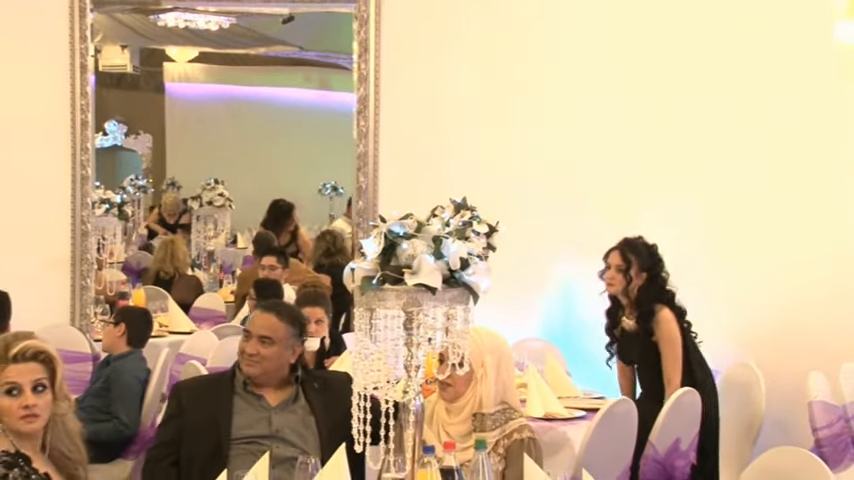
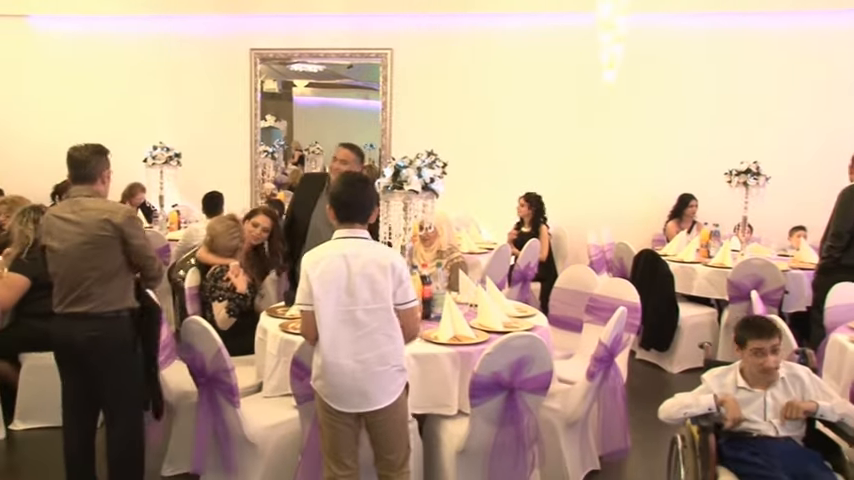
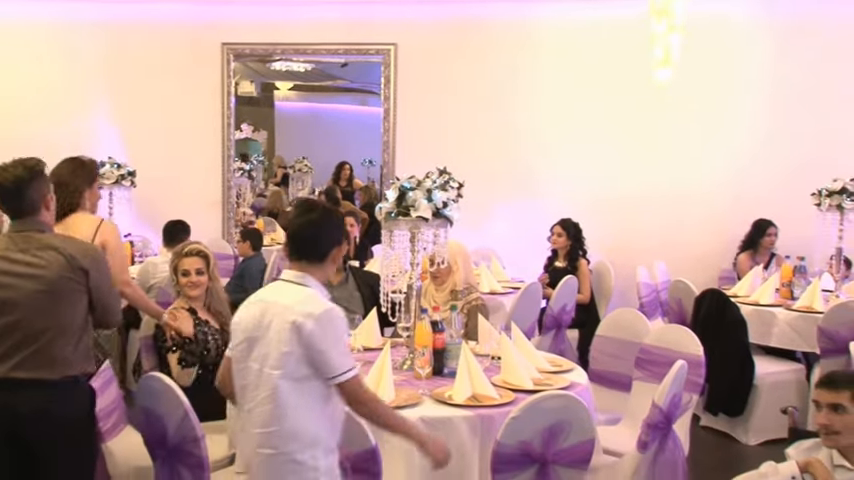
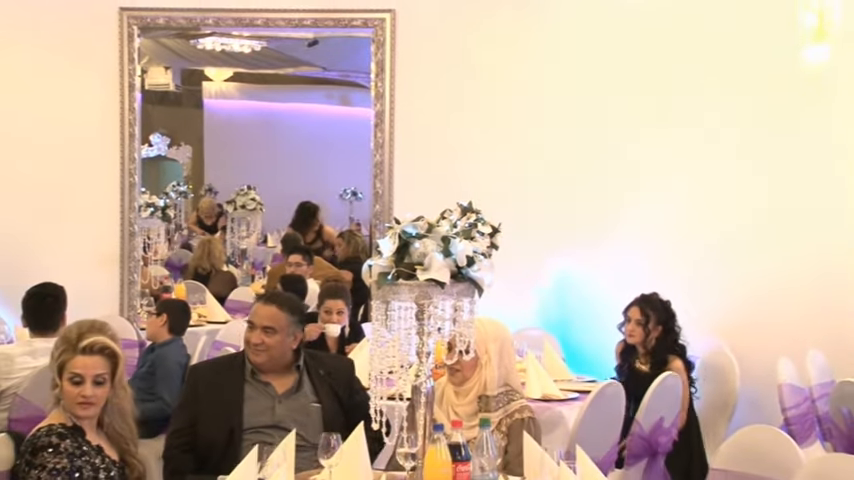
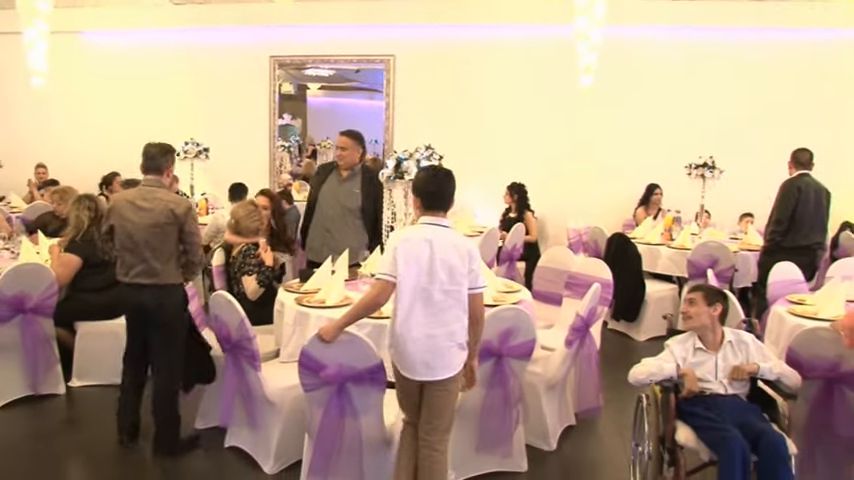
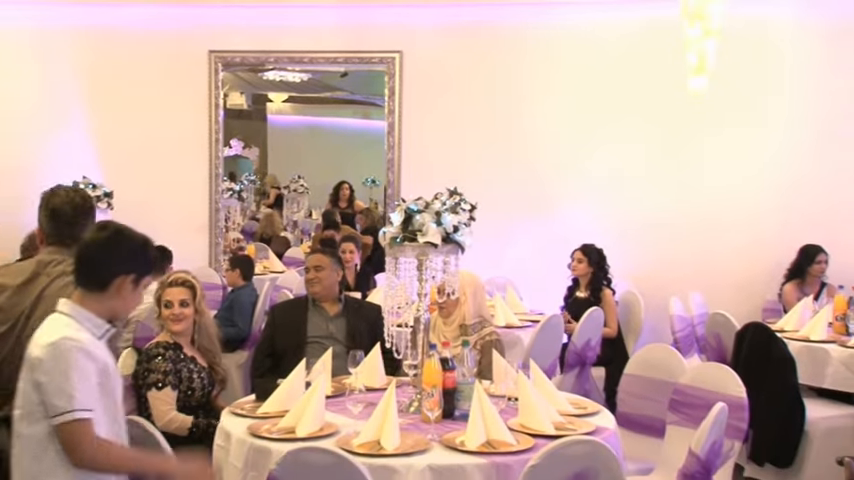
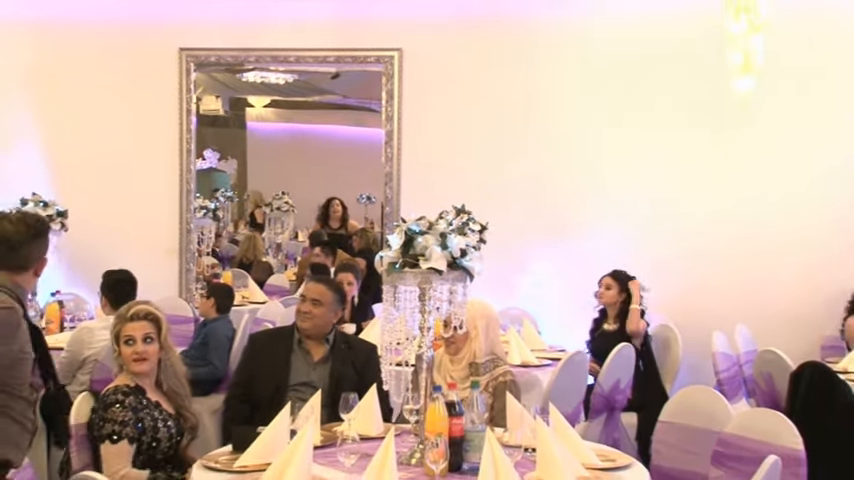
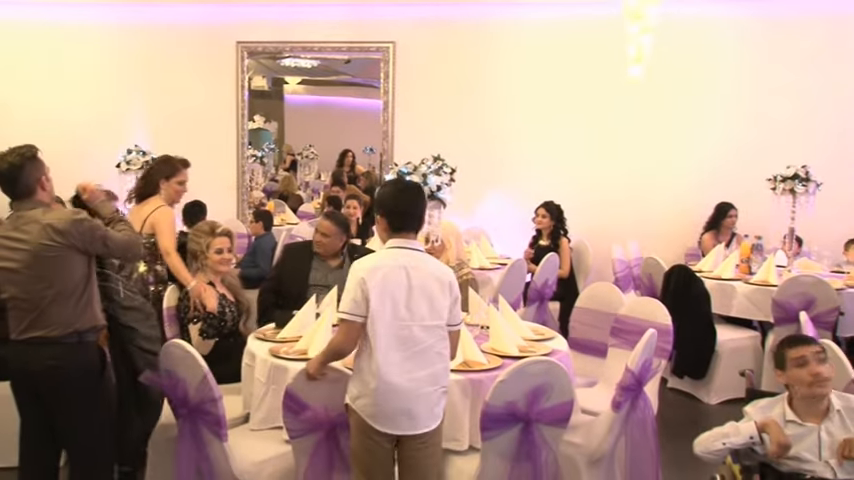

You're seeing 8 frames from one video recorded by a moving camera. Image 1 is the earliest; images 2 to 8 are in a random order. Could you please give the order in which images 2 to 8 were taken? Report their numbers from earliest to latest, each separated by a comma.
4, 7, 6, 3, 8, 2, 5
